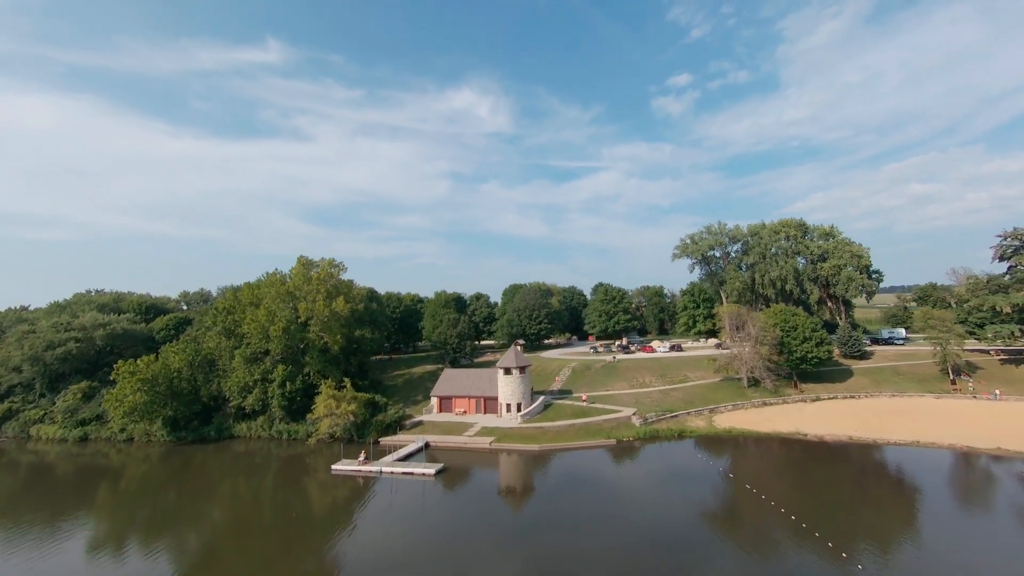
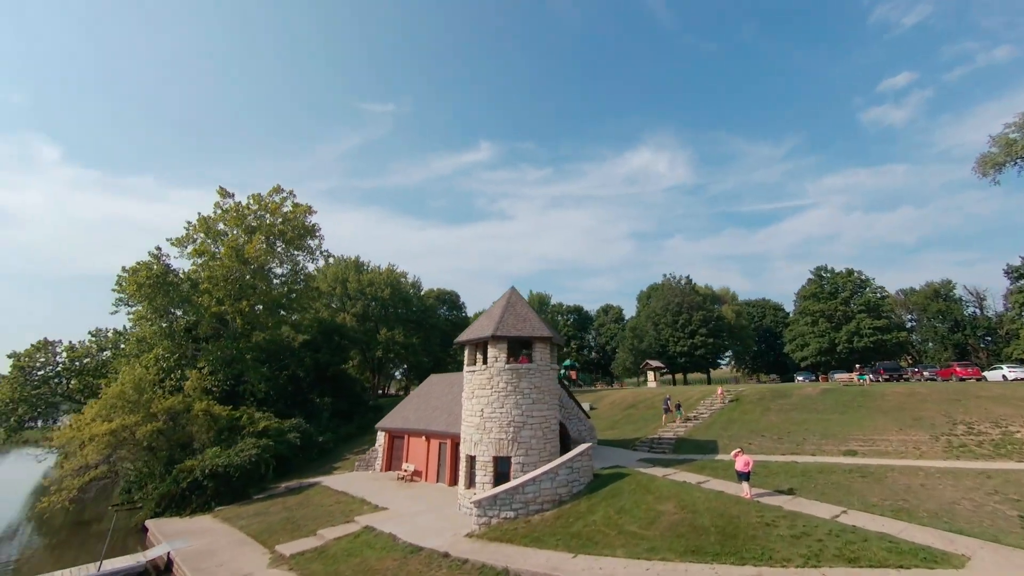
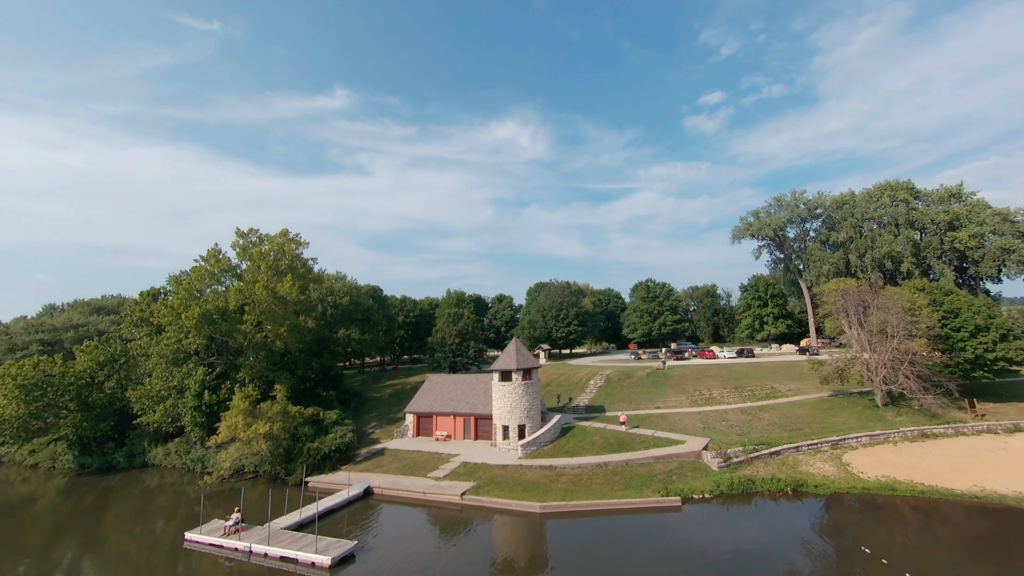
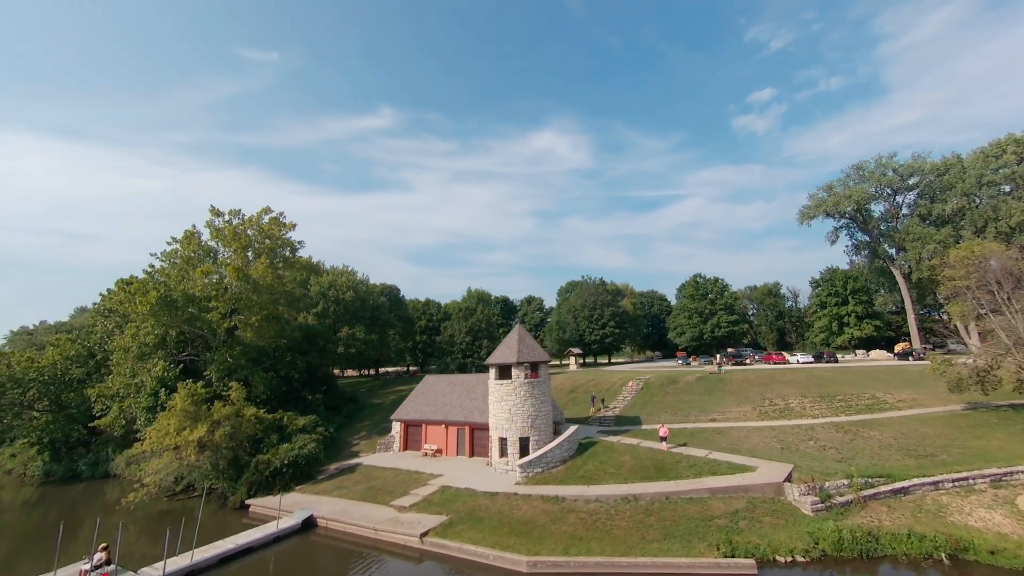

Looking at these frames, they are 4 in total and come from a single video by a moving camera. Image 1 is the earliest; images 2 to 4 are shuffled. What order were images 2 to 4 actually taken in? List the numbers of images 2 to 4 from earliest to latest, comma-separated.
3, 4, 2
